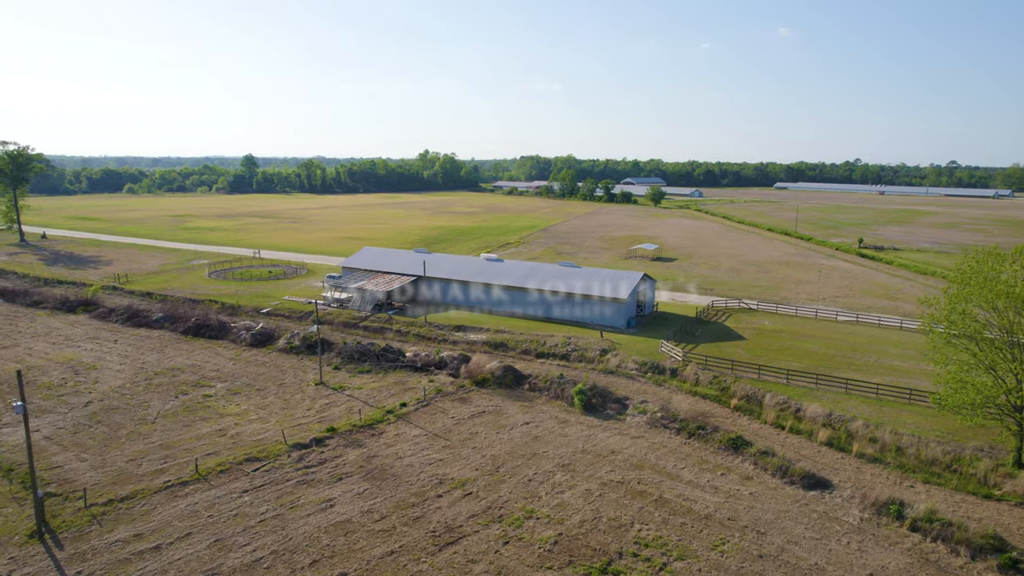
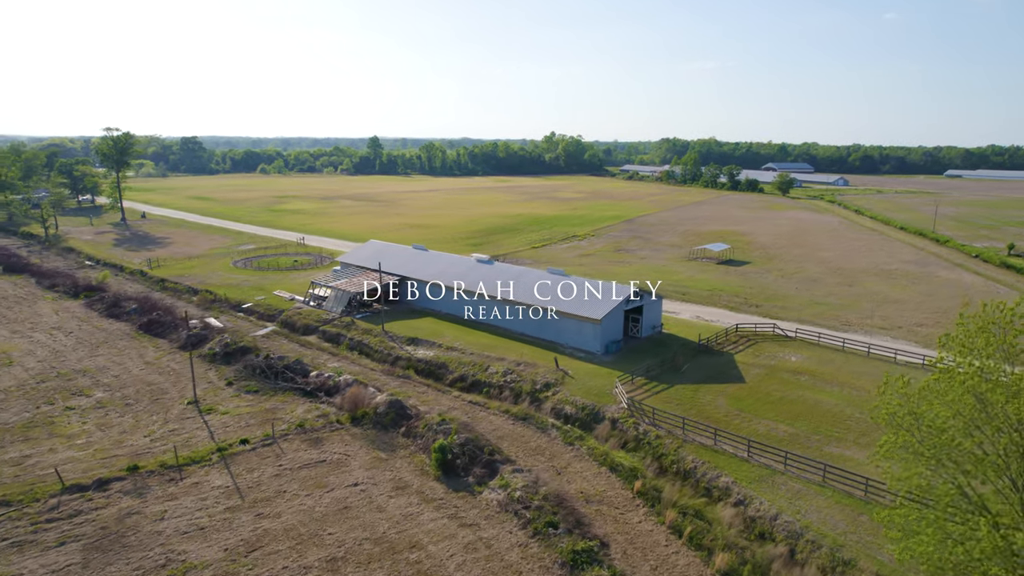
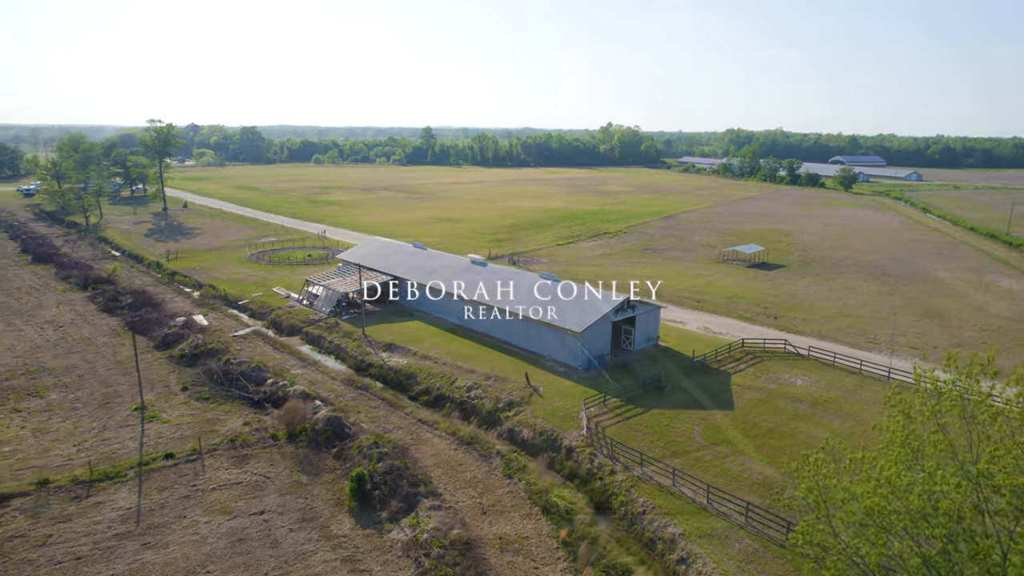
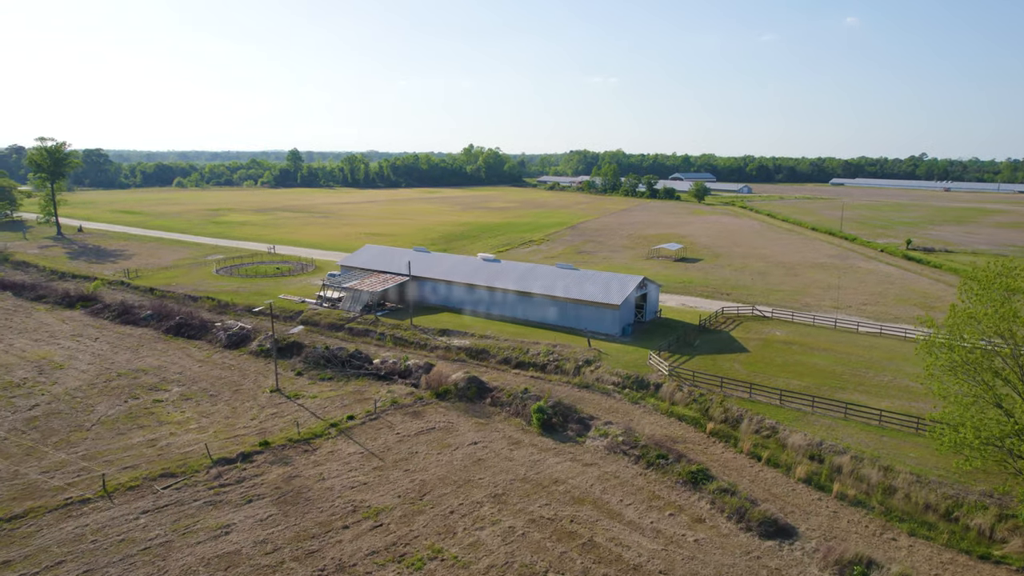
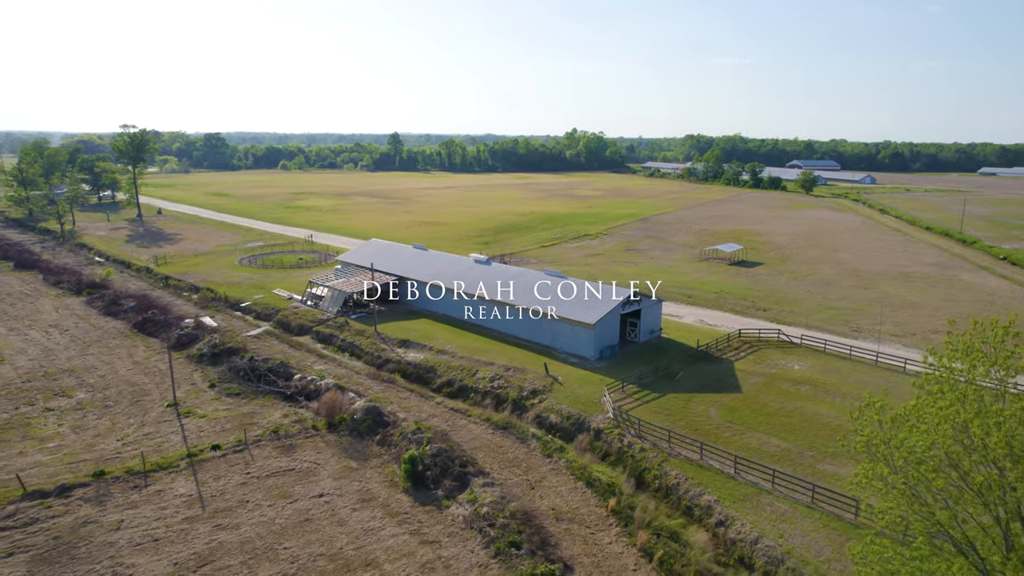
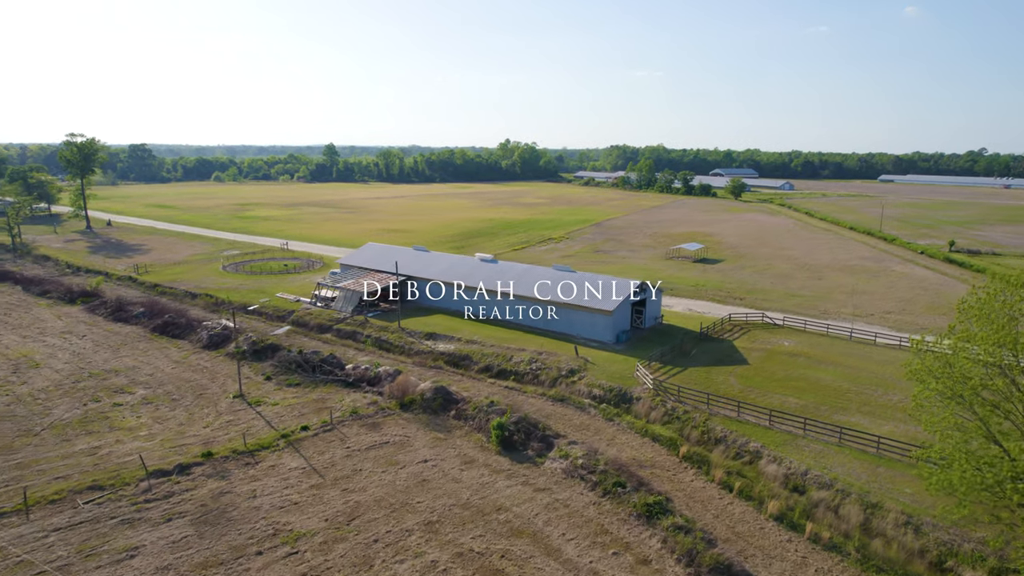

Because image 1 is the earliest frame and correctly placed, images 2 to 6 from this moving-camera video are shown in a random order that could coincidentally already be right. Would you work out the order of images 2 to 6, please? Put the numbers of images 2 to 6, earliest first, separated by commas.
4, 6, 2, 5, 3
